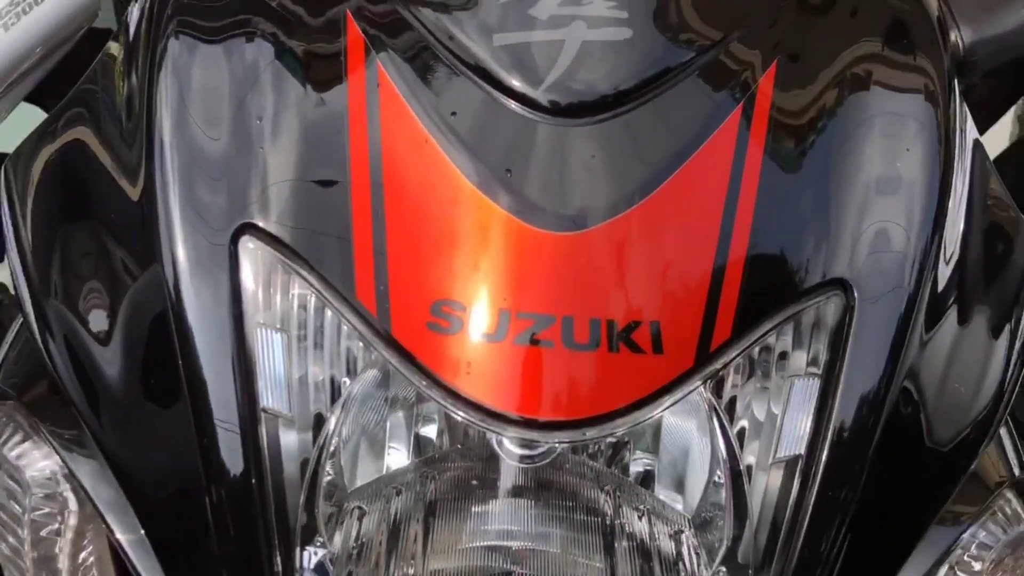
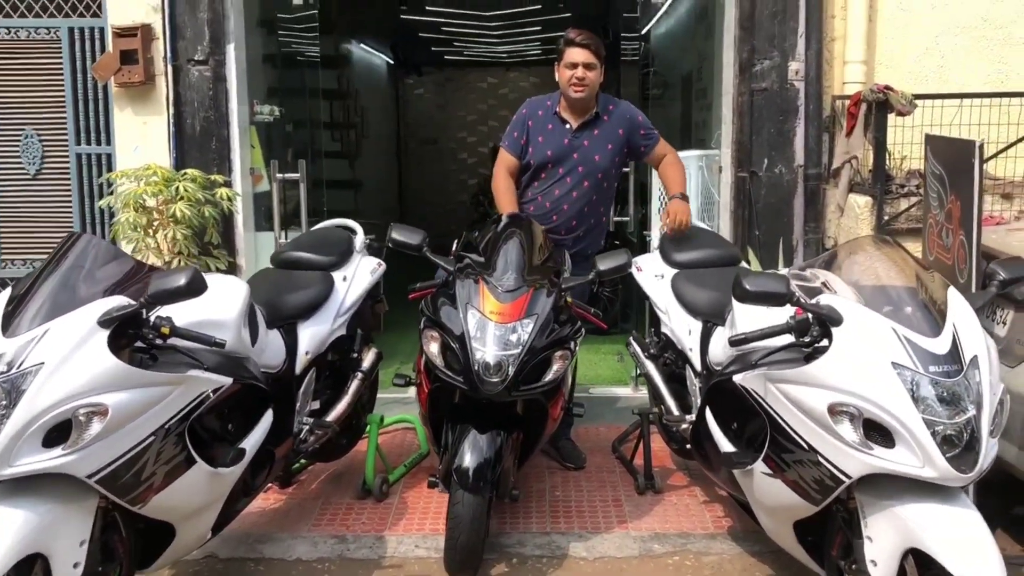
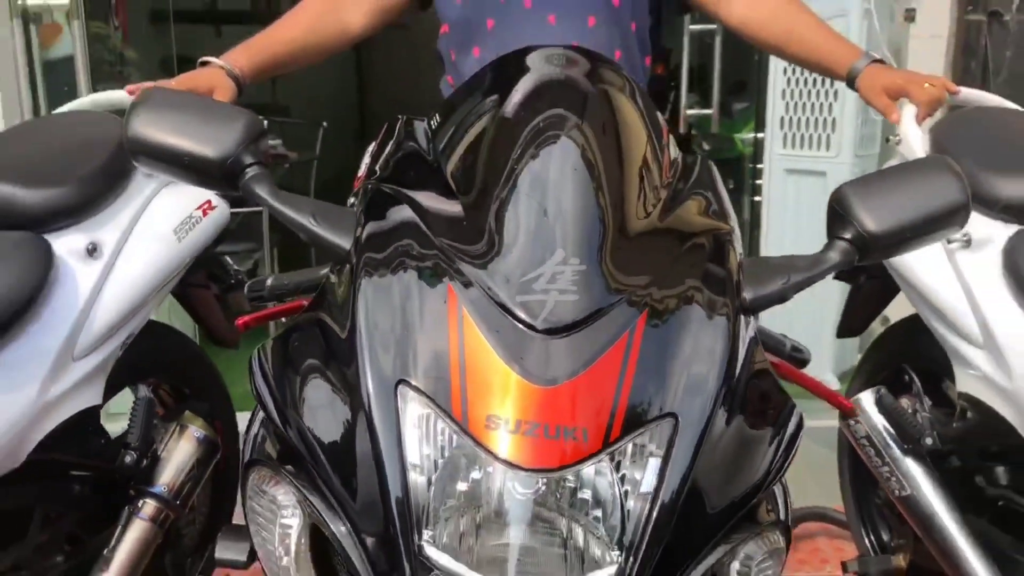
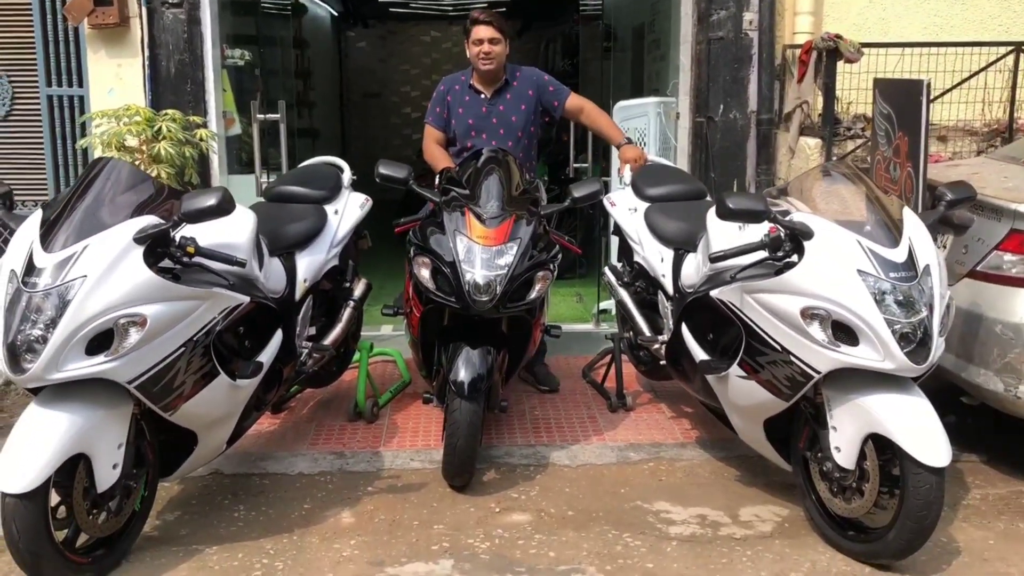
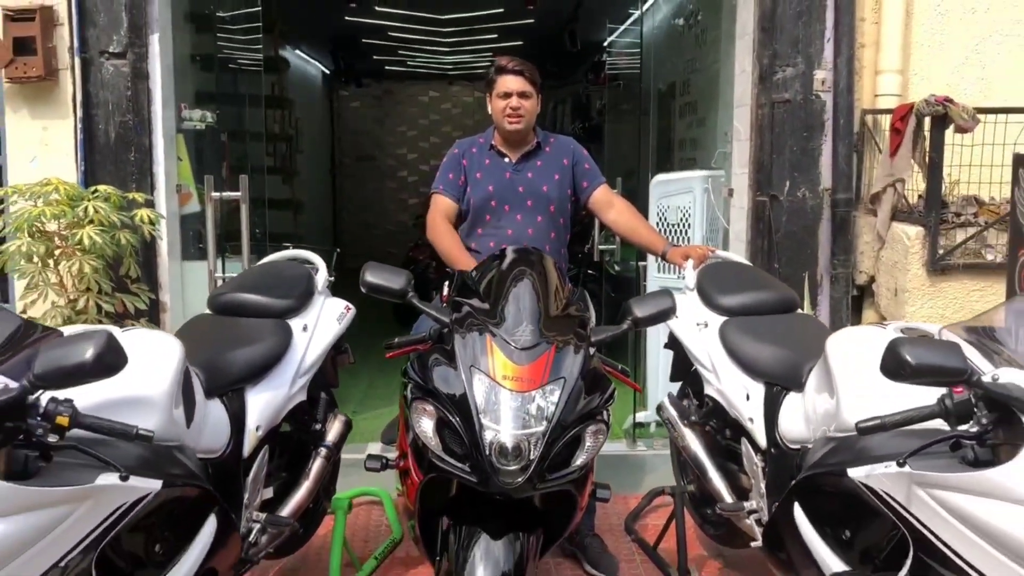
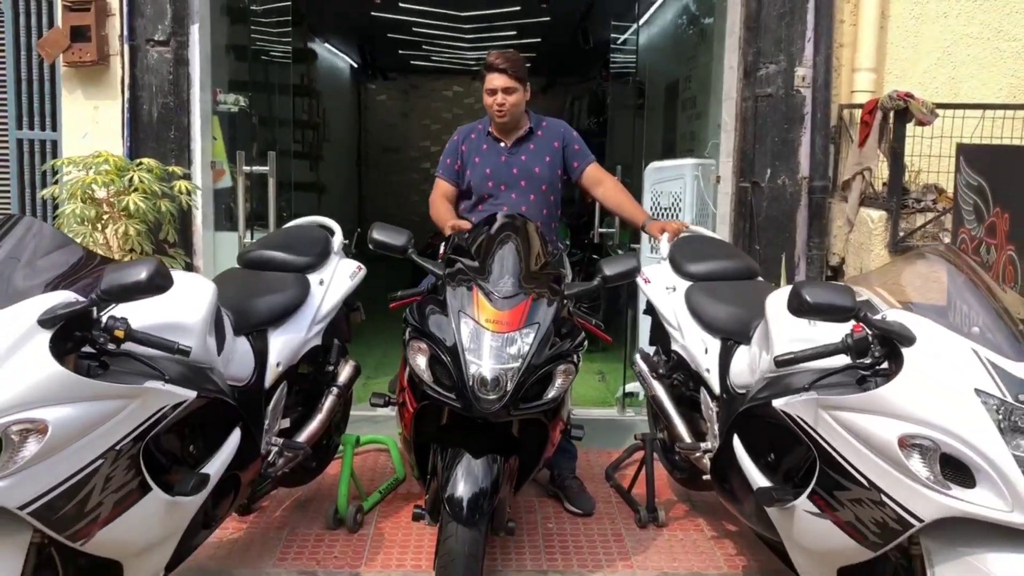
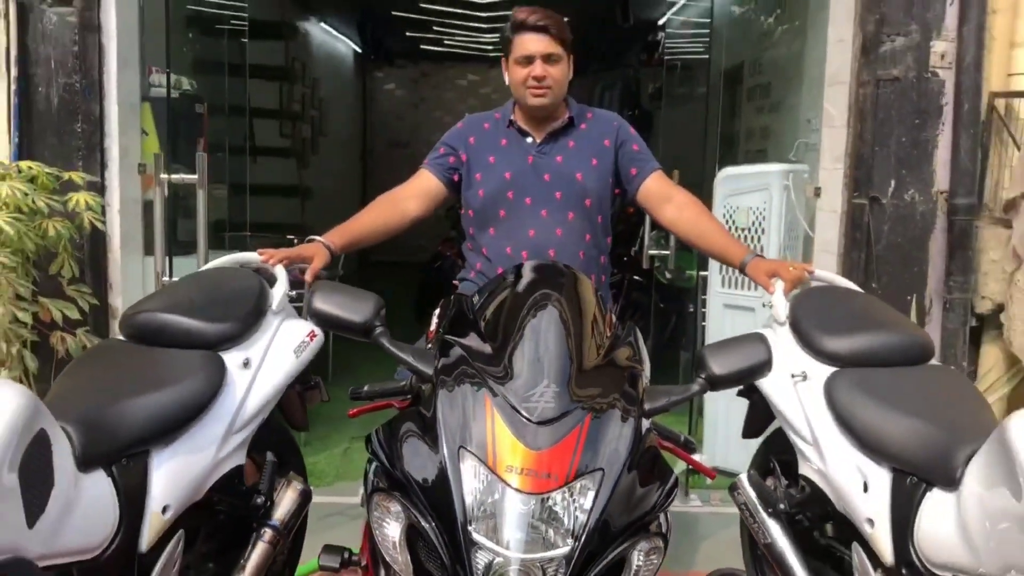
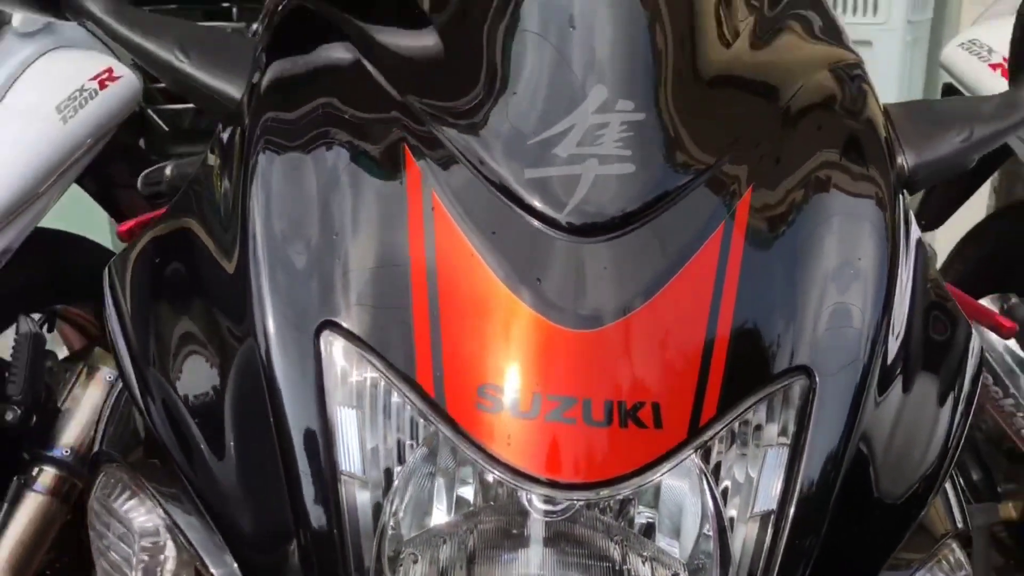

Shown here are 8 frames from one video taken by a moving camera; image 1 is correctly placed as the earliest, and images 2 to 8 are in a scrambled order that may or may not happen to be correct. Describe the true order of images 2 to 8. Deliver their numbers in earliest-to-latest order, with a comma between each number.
8, 3, 7, 5, 6, 4, 2
